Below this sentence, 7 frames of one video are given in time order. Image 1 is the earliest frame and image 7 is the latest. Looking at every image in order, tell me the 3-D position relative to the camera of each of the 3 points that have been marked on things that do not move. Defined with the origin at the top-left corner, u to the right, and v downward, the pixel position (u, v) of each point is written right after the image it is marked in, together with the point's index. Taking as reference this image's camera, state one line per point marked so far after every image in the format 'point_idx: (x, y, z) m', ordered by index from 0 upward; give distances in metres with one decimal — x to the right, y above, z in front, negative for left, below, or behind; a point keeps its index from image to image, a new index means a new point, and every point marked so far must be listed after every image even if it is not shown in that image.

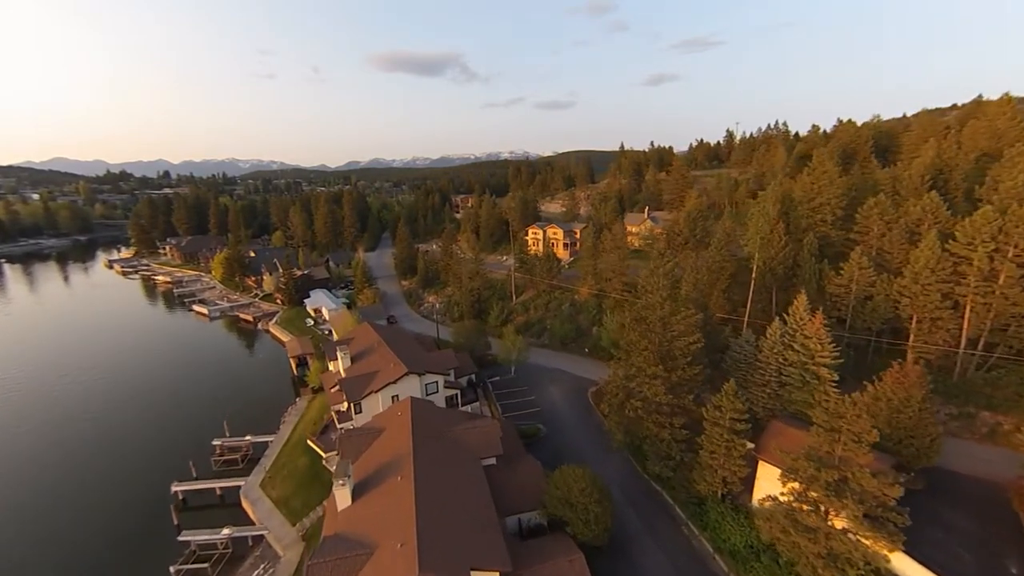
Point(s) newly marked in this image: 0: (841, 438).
0: (+13.4, -6.1, +16.0) m
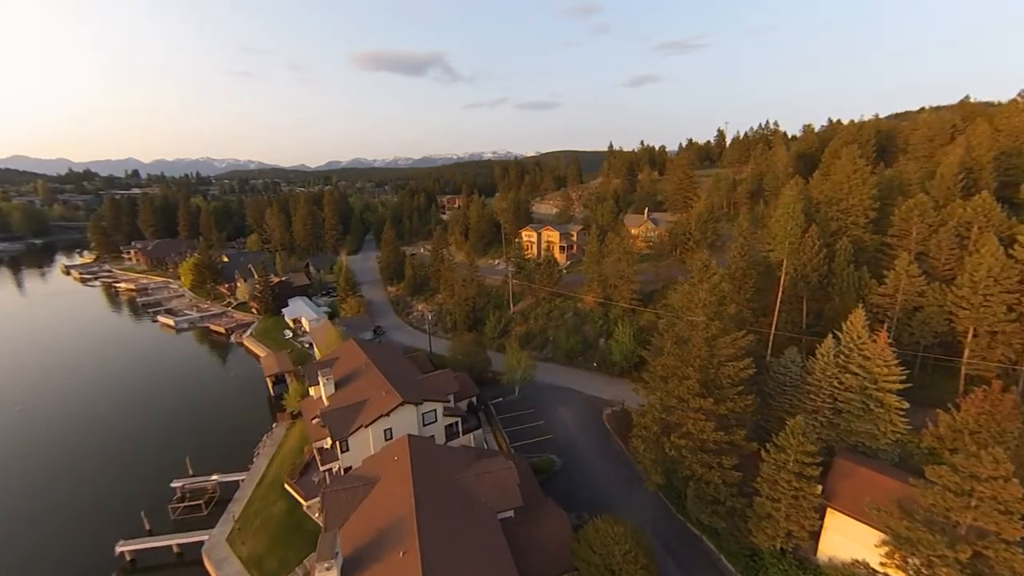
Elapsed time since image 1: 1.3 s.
0: (+14.8, -6.9, +12.6) m
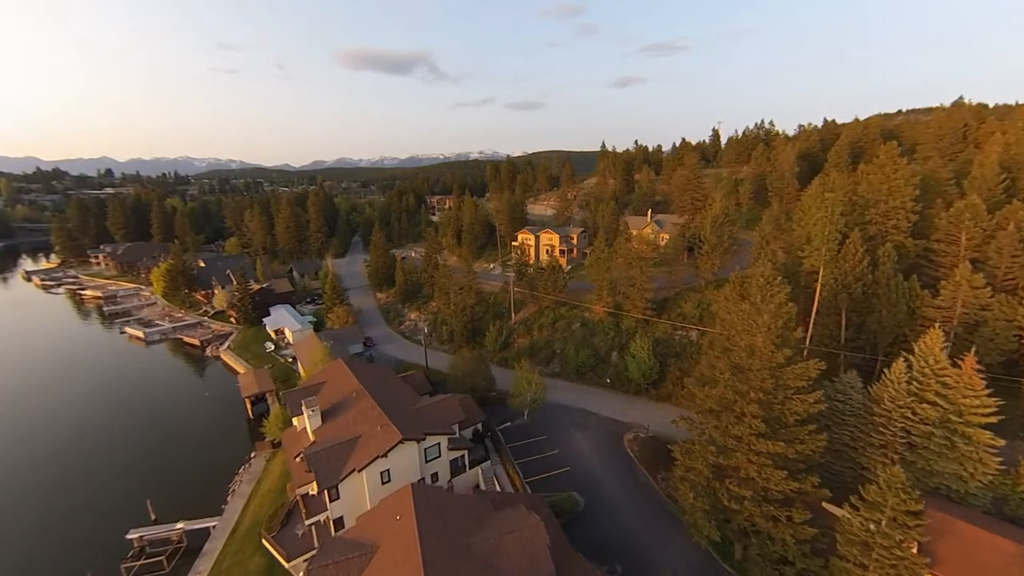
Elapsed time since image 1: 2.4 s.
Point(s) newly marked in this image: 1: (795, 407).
0: (+16.2, -7.8, +9.5) m
1: (+12.4, -5.2, +17.3) m
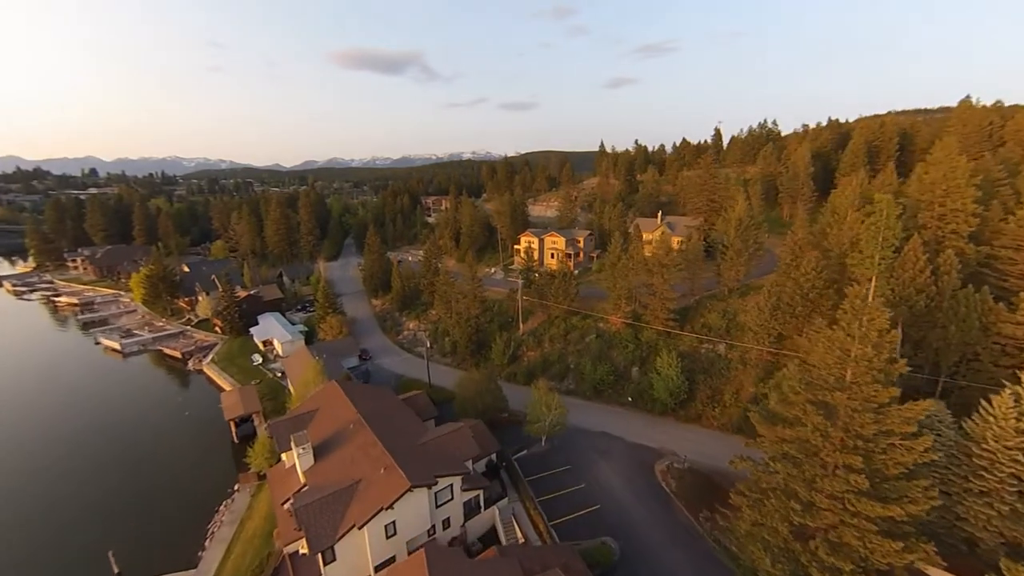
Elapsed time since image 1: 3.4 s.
0: (+17.8, -8.6, +6.3) m
1: (+13.8, -6.1, +14.0) m
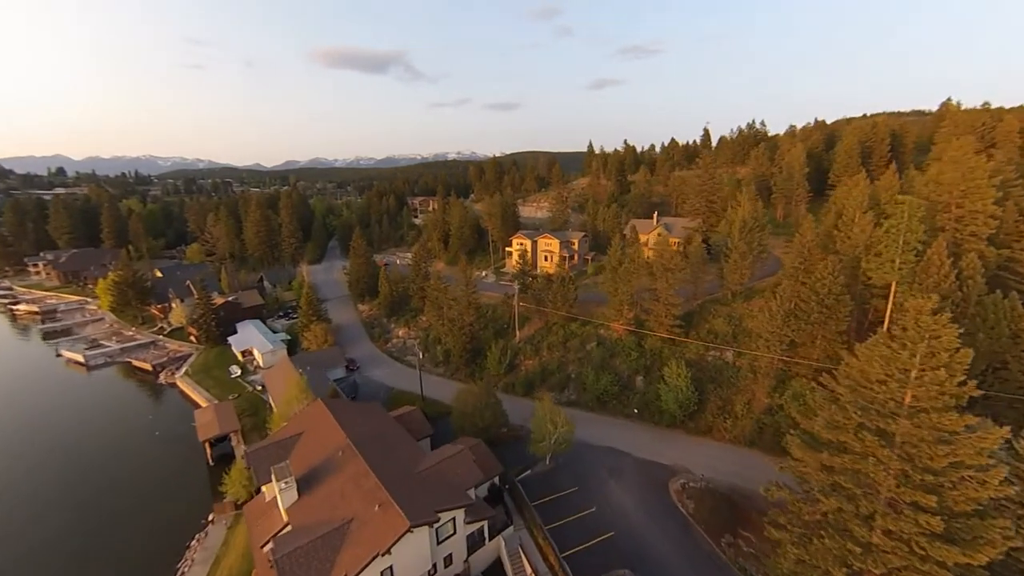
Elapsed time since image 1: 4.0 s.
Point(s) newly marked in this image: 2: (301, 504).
0: (+18.8, -9.0, +4.8) m
1: (+14.5, -6.5, +12.4) m
2: (-10.5, -10.6, +19.7) m
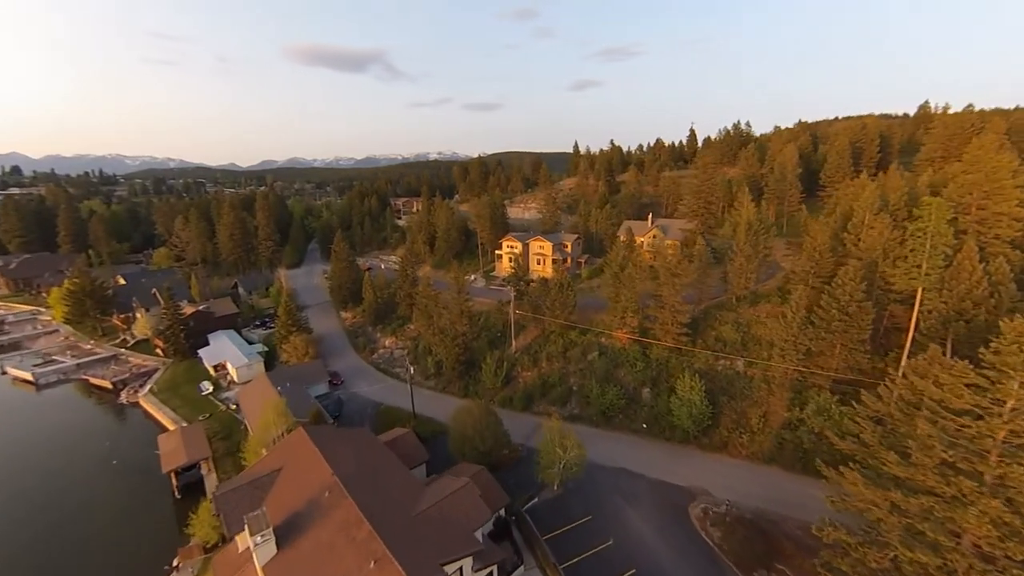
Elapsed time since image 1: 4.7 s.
0: (+20.1, -9.4, +3.2) m
1: (+15.4, -7.0, +10.6) m
2: (-9.8, -11.4, +16.8) m
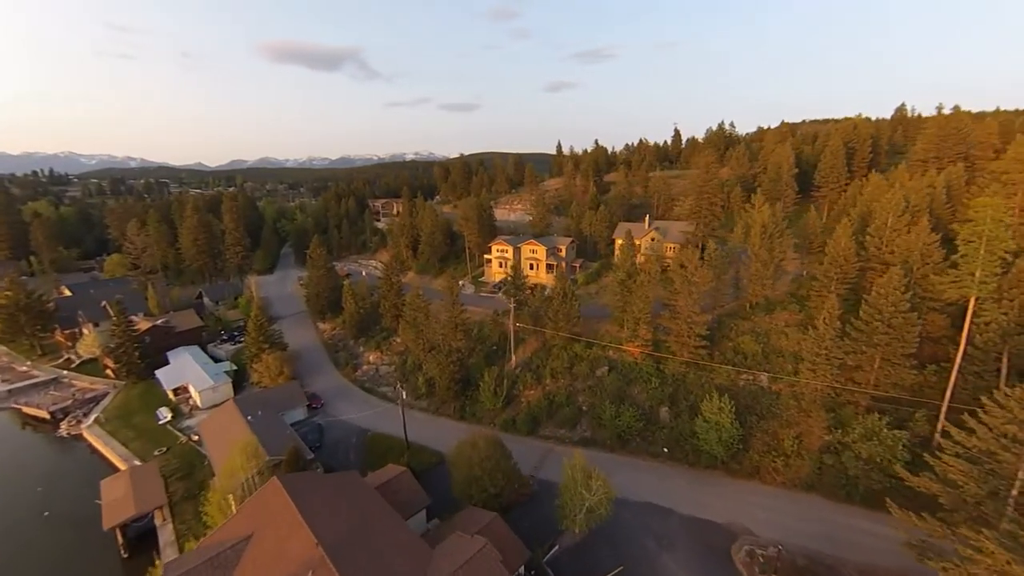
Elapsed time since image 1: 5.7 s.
0: (+22.0, -10.0, +0.8) m
1: (+17.0, -7.6, +8.0) m
2: (-8.5, -12.4, +12.8) m
